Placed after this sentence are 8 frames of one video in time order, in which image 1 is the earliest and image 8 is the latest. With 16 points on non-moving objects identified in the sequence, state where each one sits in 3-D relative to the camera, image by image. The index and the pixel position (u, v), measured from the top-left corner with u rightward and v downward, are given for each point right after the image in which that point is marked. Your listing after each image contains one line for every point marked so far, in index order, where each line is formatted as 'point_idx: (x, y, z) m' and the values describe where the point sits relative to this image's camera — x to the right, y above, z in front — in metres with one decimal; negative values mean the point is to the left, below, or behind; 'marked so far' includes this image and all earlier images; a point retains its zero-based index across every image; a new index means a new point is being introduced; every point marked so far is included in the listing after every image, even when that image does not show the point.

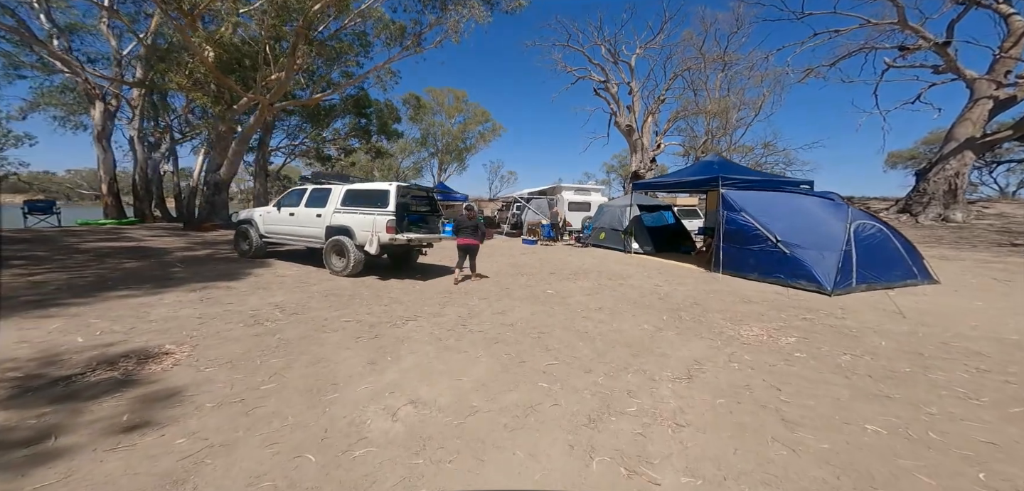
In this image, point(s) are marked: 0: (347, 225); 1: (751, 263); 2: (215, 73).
0: (-3.5, +0.4, +7.9) m
1: (+5.5, -0.4, +8.7) m
2: (-12.7, +7.0, +15.8) m
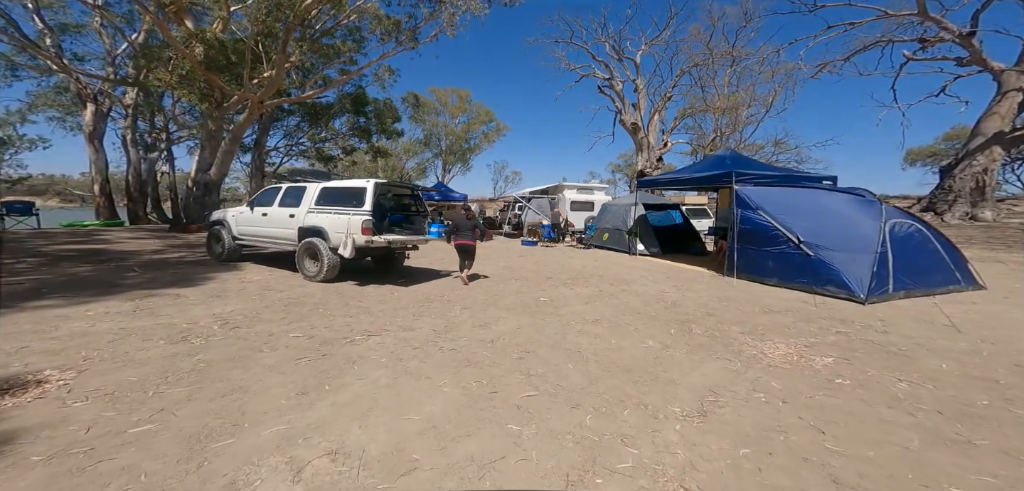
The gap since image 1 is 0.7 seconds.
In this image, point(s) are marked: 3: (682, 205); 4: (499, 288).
0: (-3.7, +0.3, +7.2) m
1: (+5.3, -0.4, +7.8) m
2: (-12.7, +6.9, +15.3) m
3: (+5.3, +1.2, +11.8) m
4: (-0.3, -0.9, +7.6) m
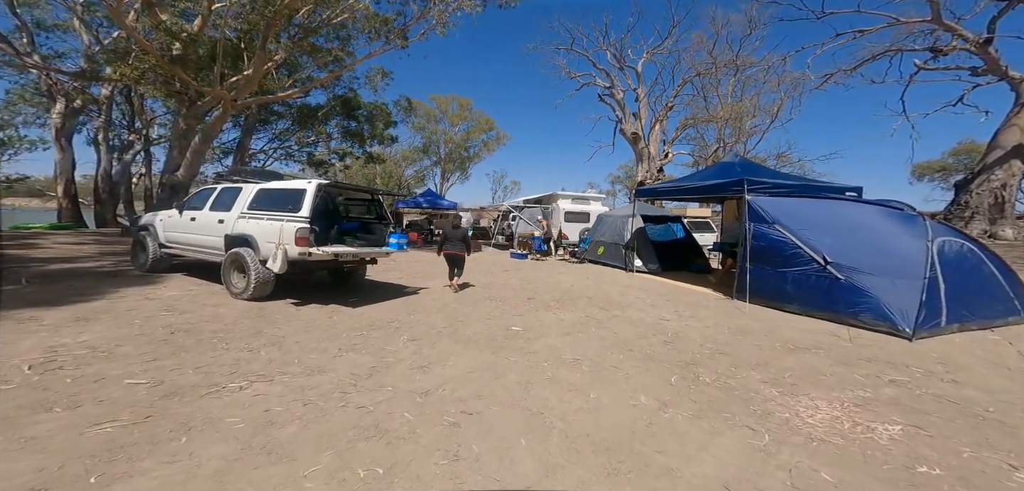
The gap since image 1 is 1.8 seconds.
0: (-4.2, +0.2, +5.9) m
1: (+4.8, -0.8, +6.5) m
2: (-13.1, +6.7, +14.3) m
3: (+4.8, +0.8, +10.6) m
4: (-0.8, -1.1, +6.4) m
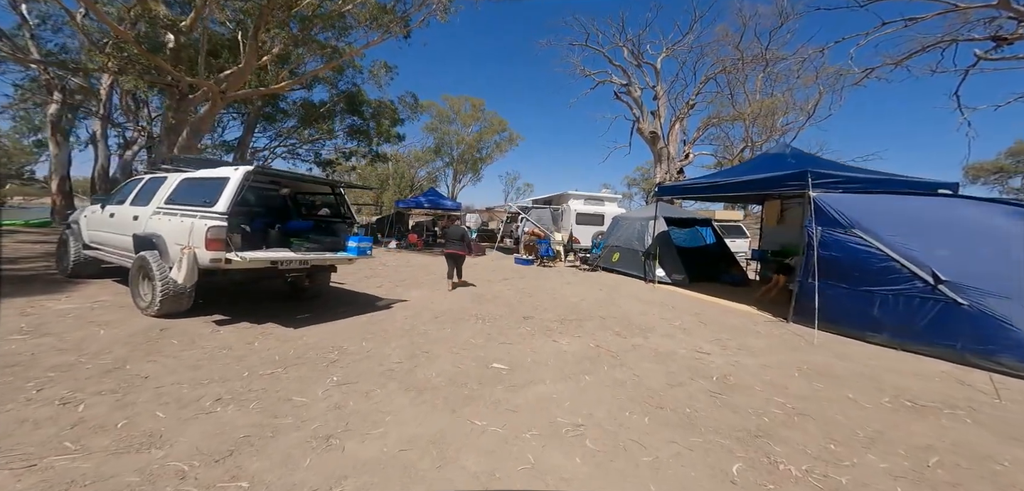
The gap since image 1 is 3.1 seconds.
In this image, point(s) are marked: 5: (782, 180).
0: (-4.4, +0.2, +4.6) m
1: (+4.6, -0.9, +4.8) m
2: (-12.9, +6.7, +13.4) m
3: (+4.9, +0.6, +8.9) m
4: (-1.0, -1.1, +4.9) m
5: (+4.3, +1.1, +5.9) m
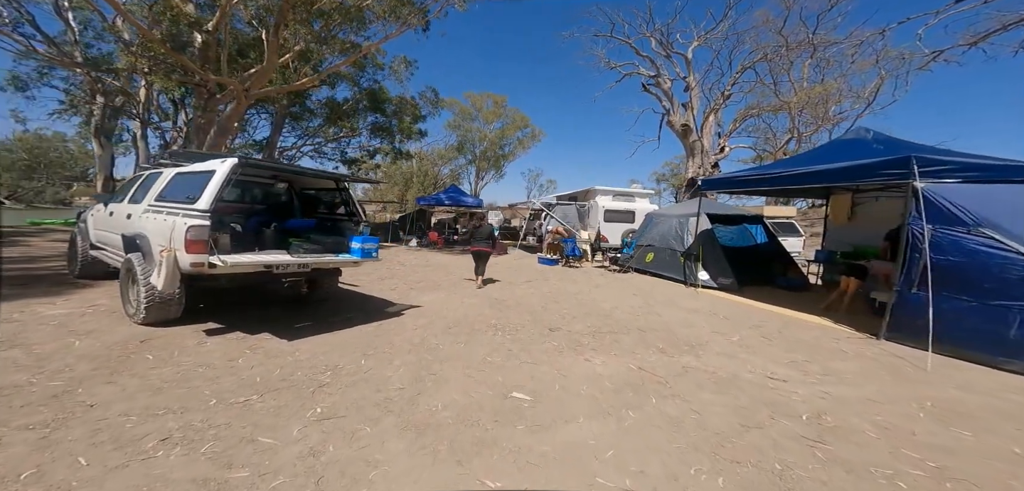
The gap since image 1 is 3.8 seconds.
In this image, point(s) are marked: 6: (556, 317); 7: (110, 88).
0: (-4.1, +0.1, +4.2) m
1: (+4.9, -0.9, +3.8) m
2: (-12.0, +6.7, +13.4) m
3: (+5.4, +0.6, +7.9) m
4: (-0.7, -1.2, +4.3) m
5: (+4.6, +1.0, +5.0) m
6: (+0.7, -1.0, +5.5) m
7: (-19.5, +7.6, +18.2) m
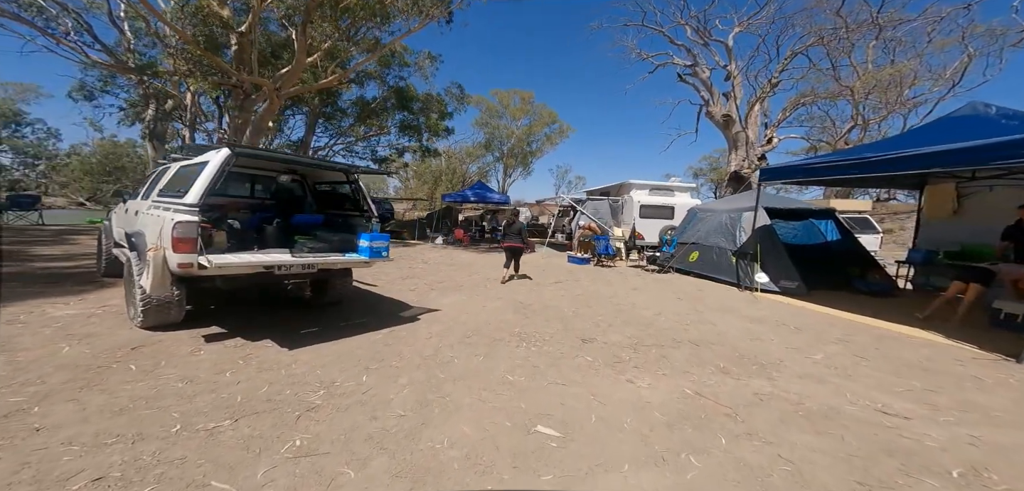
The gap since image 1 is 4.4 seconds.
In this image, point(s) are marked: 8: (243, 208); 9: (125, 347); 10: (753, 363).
0: (-3.8, +0.2, +3.9) m
1: (+5.1, -0.9, +2.8) m
2: (-11.0, +6.8, +13.7) m
3: (+5.9, +0.6, +6.8) m
4: (-0.5, -1.1, +3.7) m
5: (+4.9, +1.1, +4.0) m
6: (+1.0, -1.0, +4.9) m
7: (-18.1, +7.7, +19.1) m
8: (-3.4, +0.5, +4.7) m
9: (-3.6, -0.9, +3.5) m
10: (+2.3, -1.1, +3.7) m
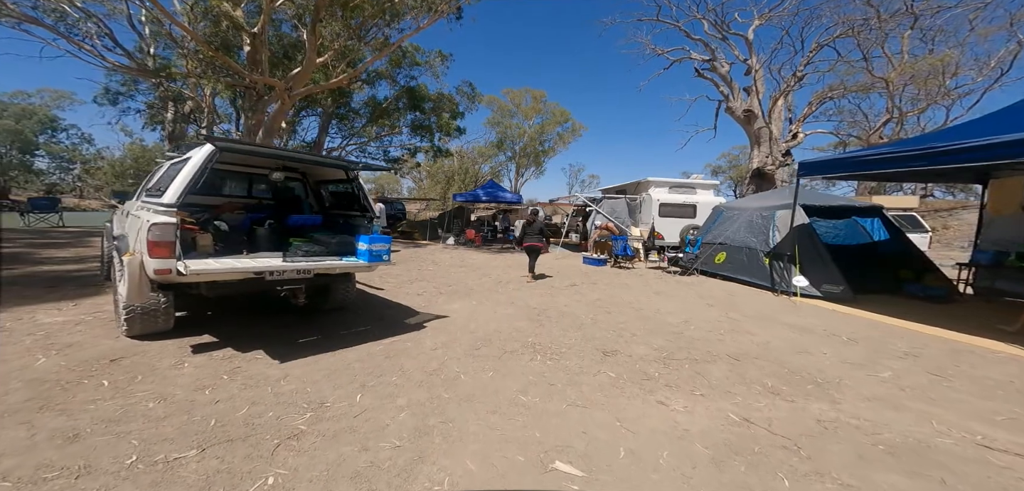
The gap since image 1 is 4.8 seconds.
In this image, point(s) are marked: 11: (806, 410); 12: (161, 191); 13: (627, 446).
0: (-3.7, +0.1, +3.6) m
1: (+5.1, -0.9, +2.2) m
2: (-10.6, +6.8, +13.7) m
3: (+6.1, +0.6, +6.2) m
4: (-0.3, -1.2, +3.3) m
5: (+5.0, +1.1, +3.4) m
6: (+1.2, -1.0, +4.4) m
7: (-17.4, +7.7, +19.3) m
8: (-3.2, +0.4, +4.5) m
9: (-3.5, -1.0, +3.3) m
10: (+2.4, -1.2, +3.2) m
11: (+2.1, -1.2, +2.8) m
12: (-3.1, +0.5, +3.3) m
13: (+0.7, -1.3, +2.4) m
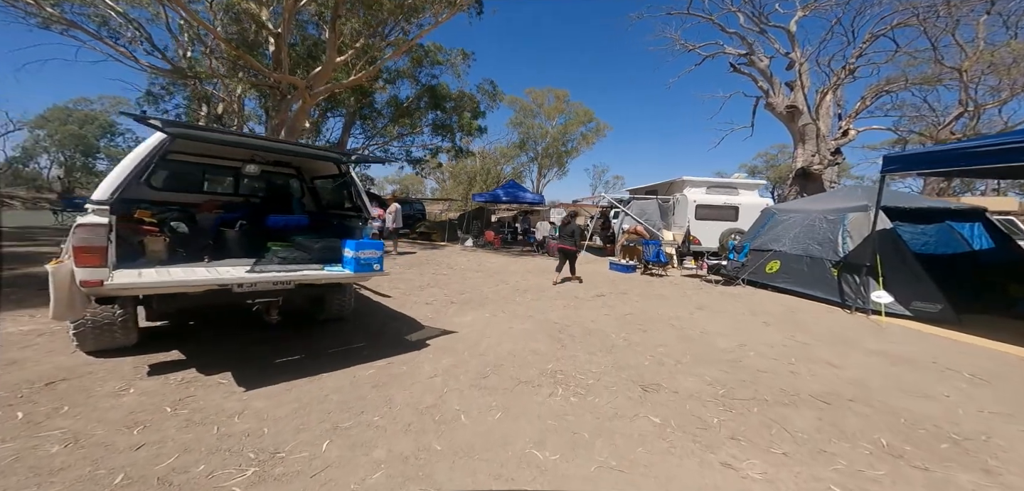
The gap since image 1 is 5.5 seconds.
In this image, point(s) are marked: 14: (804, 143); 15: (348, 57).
0: (-3.6, +0.1, +3.1) m
1: (+5.2, -1.0, +1.2) m
2: (-9.7, +6.8, +13.6) m
3: (+6.4, +0.5, +5.1) m
4: (-0.3, -1.2, +2.6) m
5: (+5.1, +0.9, +2.4) m
6: (+1.3, -1.1, +3.6) m
7: (-16.2, +7.7, +19.6) m
8: (-3.0, +0.4, +3.9) m
9: (-3.4, -1.0, +2.8) m
10: (+2.5, -1.2, +2.3) m
11: (+2.2, -1.3, +1.9) m
12: (-3.0, +0.5, +2.8) m
13: (+0.7, -1.3, +1.6) m
14: (+13.0, +4.6, +16.5) m
15: (-6.3, +7.2, +14.4) m
